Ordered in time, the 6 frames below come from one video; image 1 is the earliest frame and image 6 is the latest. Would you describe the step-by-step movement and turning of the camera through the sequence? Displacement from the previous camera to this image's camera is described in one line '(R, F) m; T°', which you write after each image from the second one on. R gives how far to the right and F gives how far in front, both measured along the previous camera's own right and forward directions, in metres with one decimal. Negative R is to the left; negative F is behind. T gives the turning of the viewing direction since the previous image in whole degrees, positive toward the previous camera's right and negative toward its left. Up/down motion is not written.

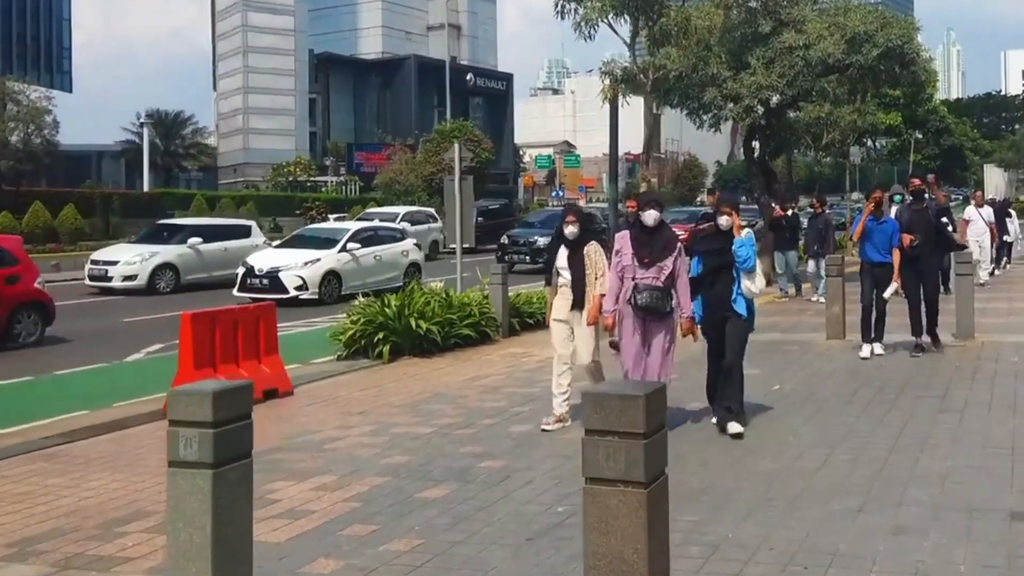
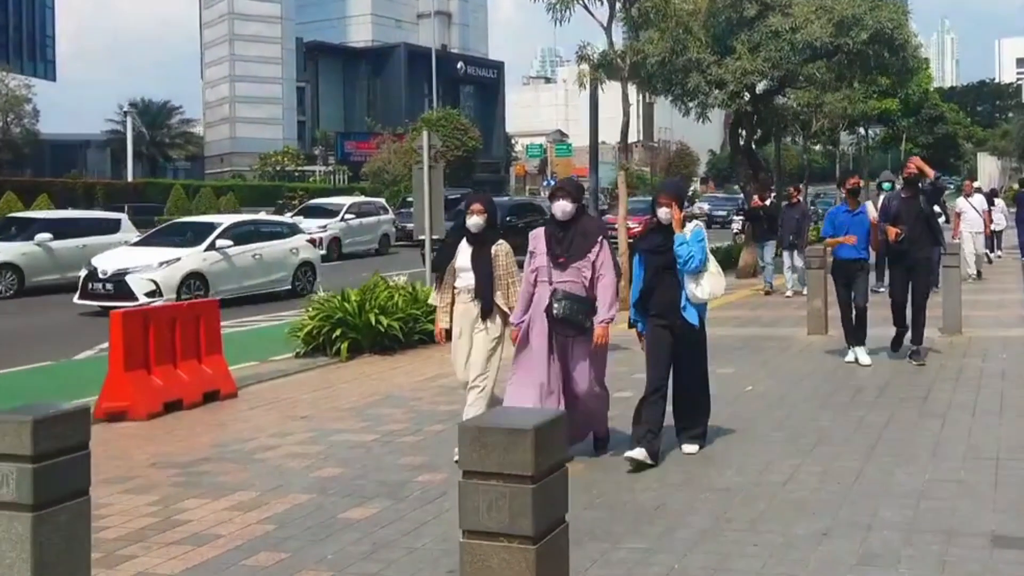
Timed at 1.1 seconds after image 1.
(+0.3, +0.7) m; 0°
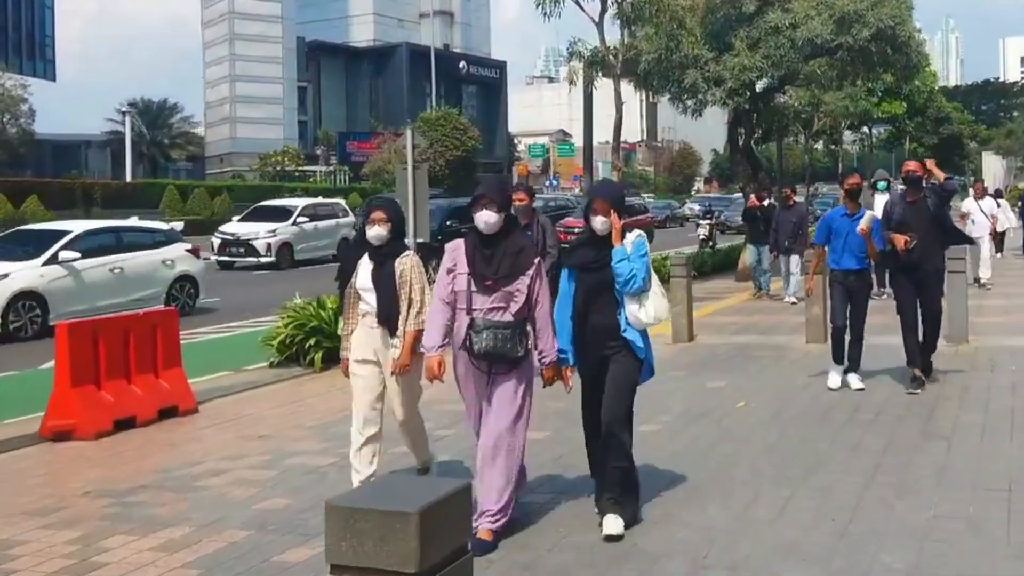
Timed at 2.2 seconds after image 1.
(+0.2, +0.7) m; 0°
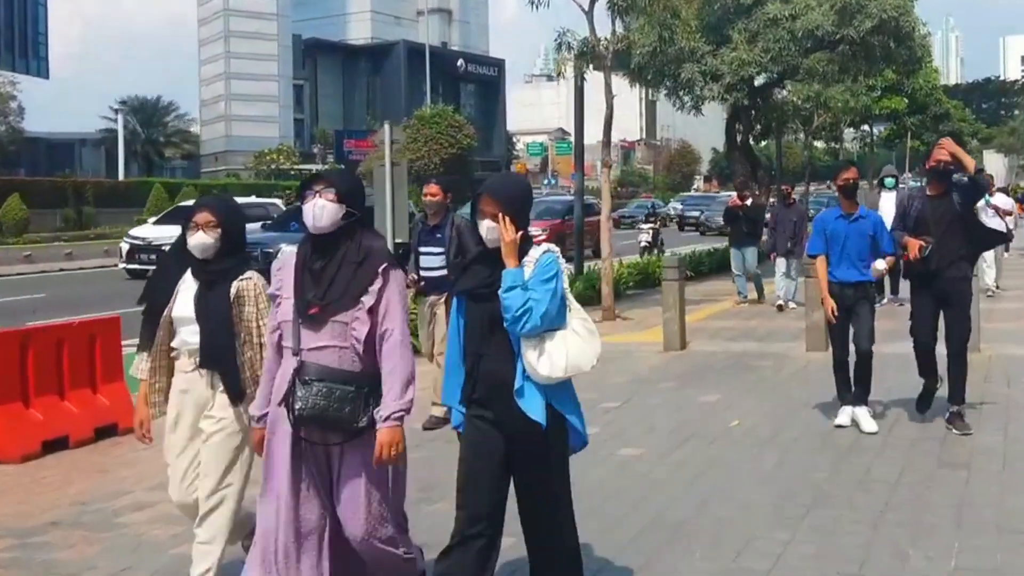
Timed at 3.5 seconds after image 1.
(+0.2, +0.9) m; 0°
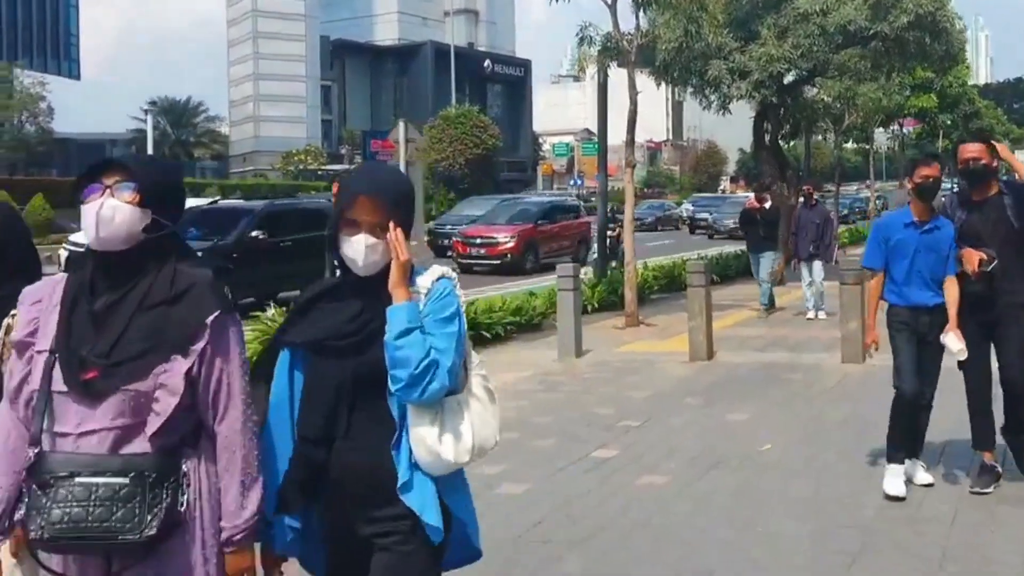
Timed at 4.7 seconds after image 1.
(+0.1, +0.7) m; -1°
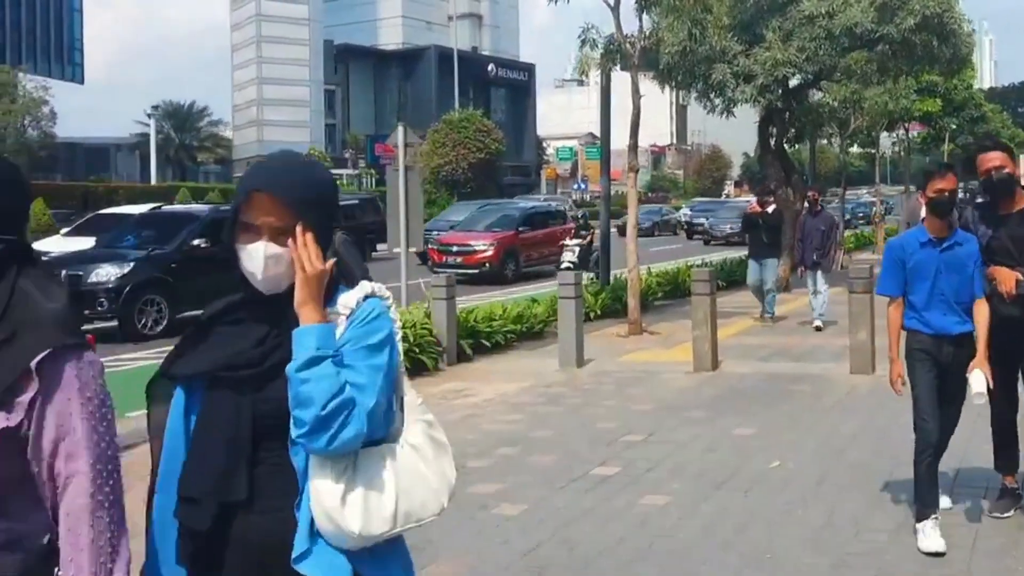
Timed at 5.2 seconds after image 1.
(0.0, +0.3) m; 0°
